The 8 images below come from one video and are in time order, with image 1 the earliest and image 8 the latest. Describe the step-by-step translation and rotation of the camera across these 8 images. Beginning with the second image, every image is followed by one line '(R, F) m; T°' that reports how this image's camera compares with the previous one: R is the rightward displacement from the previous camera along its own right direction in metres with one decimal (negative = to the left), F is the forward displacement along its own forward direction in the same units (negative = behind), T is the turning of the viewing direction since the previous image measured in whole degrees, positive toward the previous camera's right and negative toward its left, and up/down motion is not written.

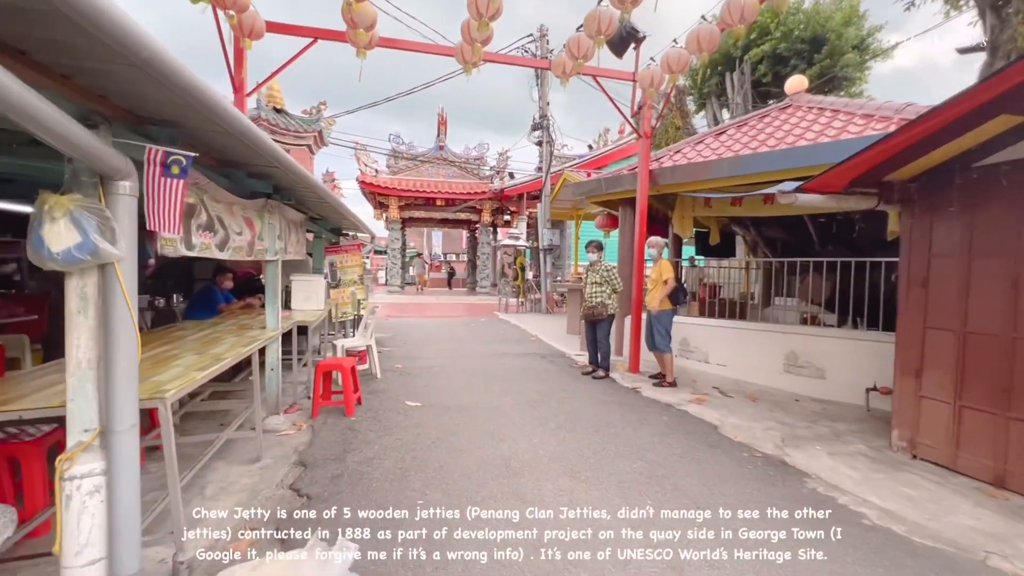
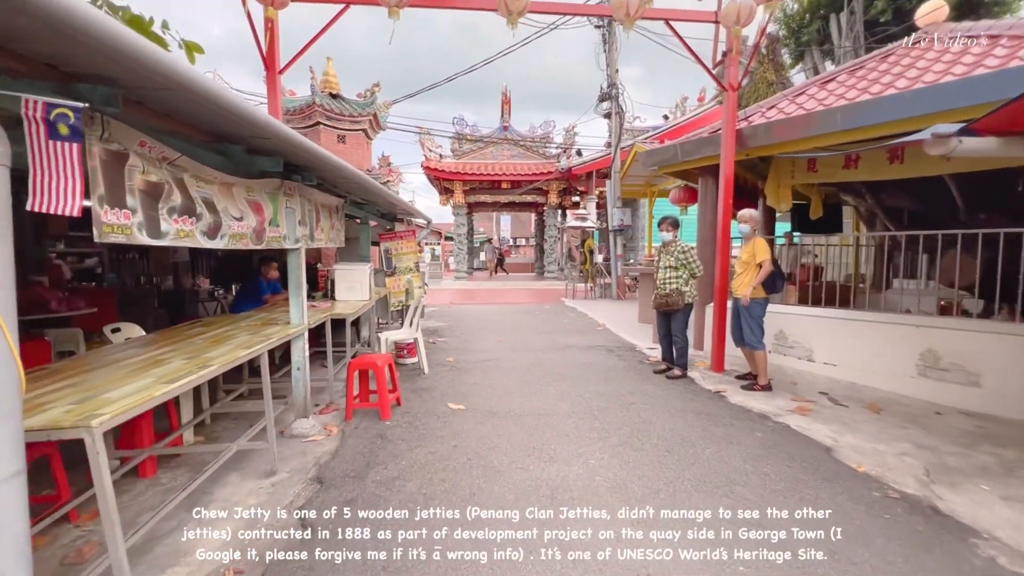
(+0.2, +0.7) m; -9°
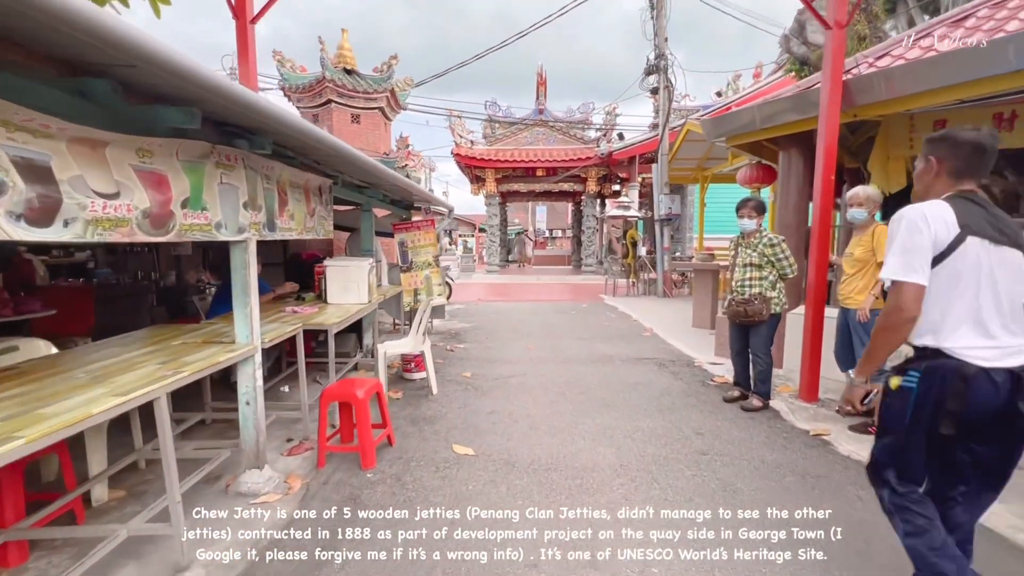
(+0.1, +1.2) m; -4°
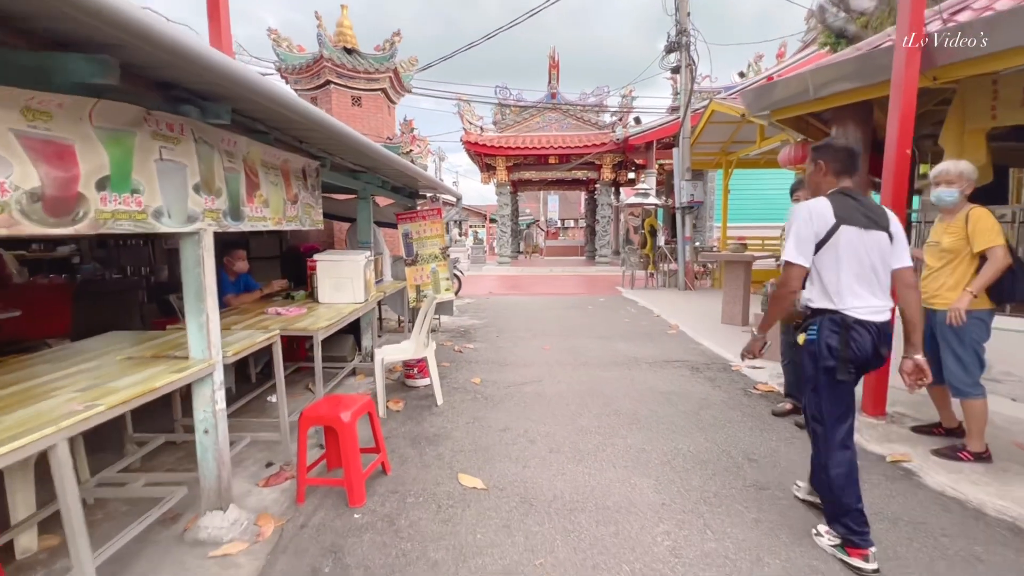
(0.0, +0.6) m; -1°
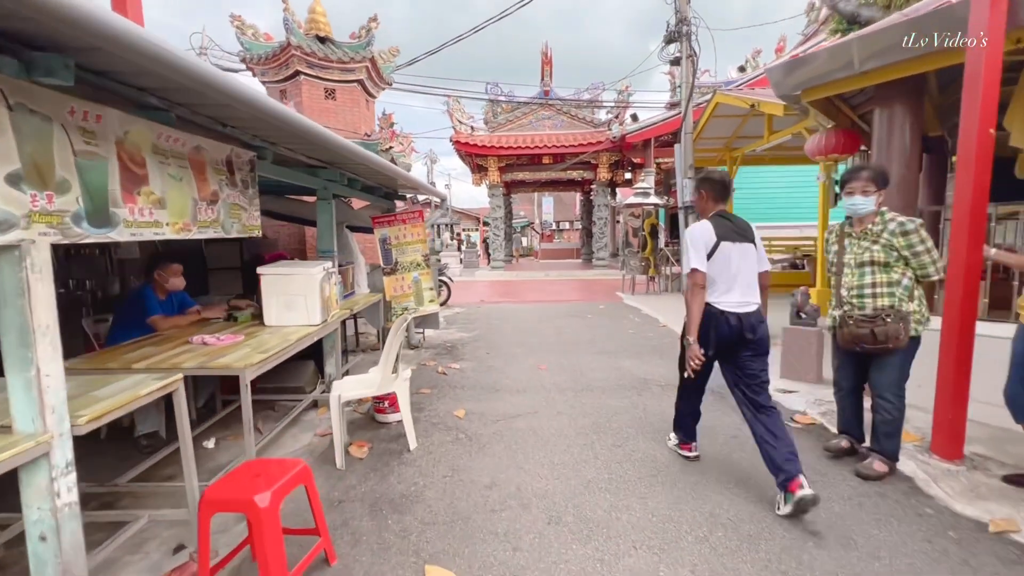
(+0.1, +0.8) m; +1°
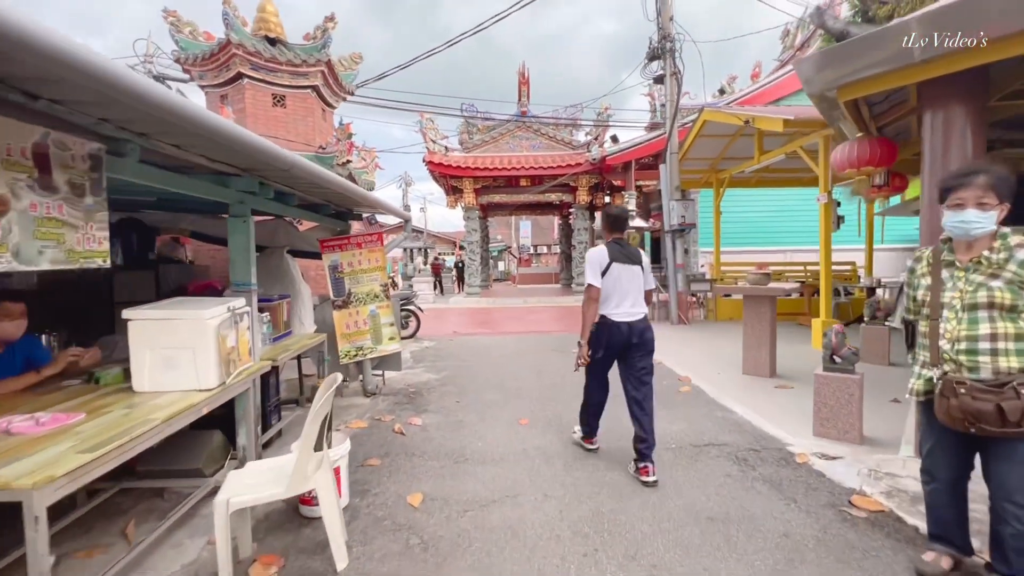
(0.0, +0.9) m; +3°
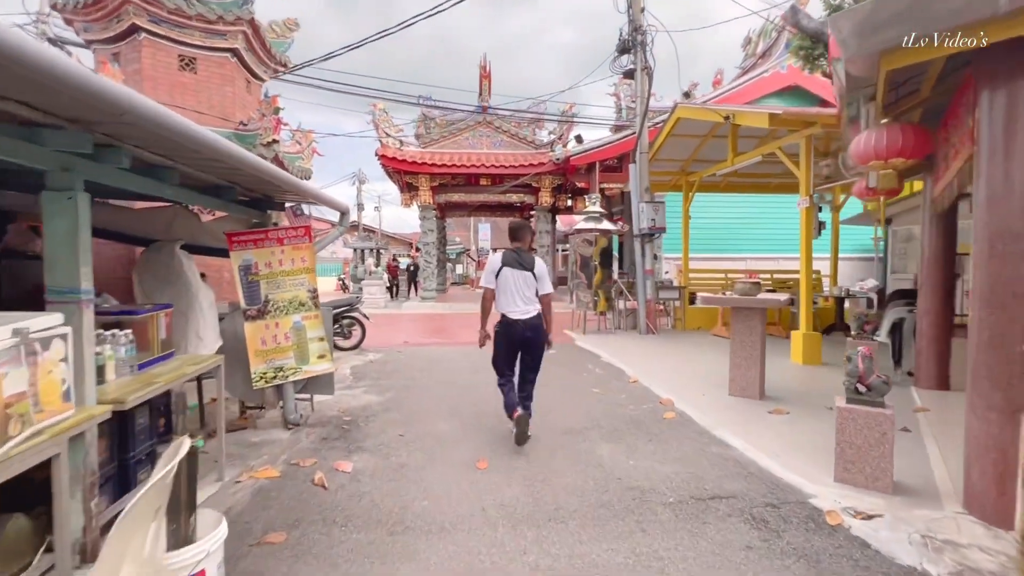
(0.0, +0.9) m; +5°
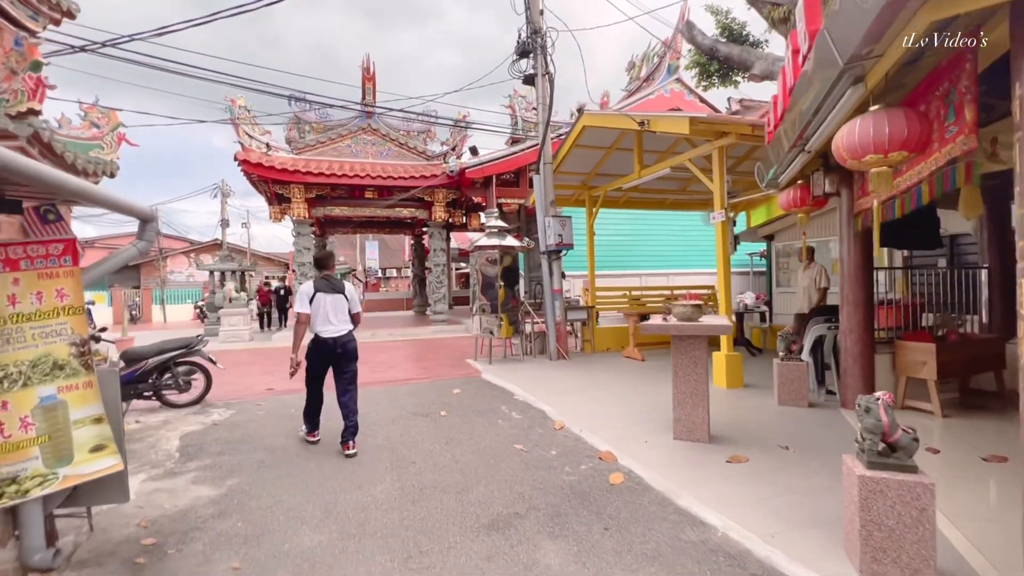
(0.0, +1.2) m; +13°
